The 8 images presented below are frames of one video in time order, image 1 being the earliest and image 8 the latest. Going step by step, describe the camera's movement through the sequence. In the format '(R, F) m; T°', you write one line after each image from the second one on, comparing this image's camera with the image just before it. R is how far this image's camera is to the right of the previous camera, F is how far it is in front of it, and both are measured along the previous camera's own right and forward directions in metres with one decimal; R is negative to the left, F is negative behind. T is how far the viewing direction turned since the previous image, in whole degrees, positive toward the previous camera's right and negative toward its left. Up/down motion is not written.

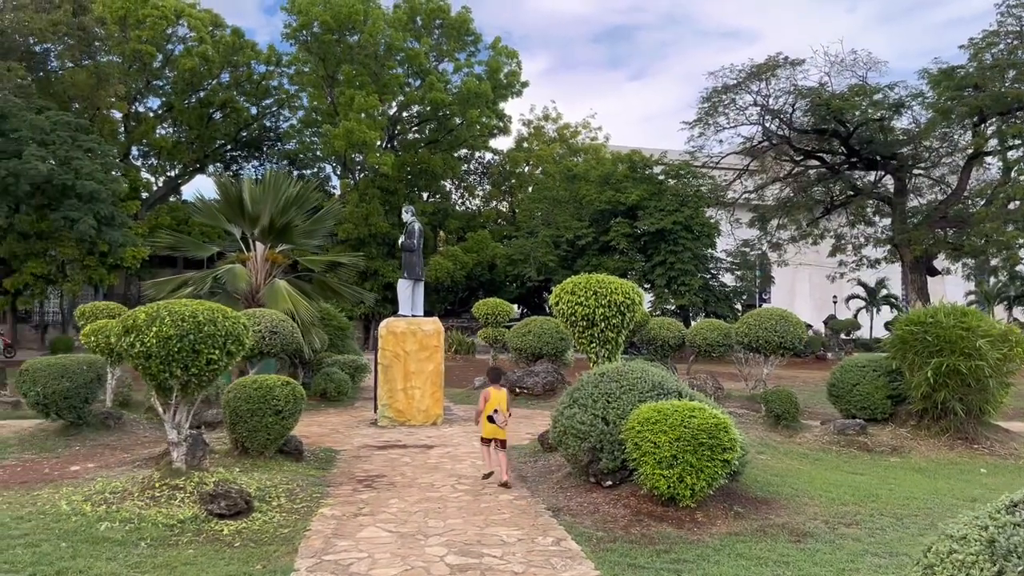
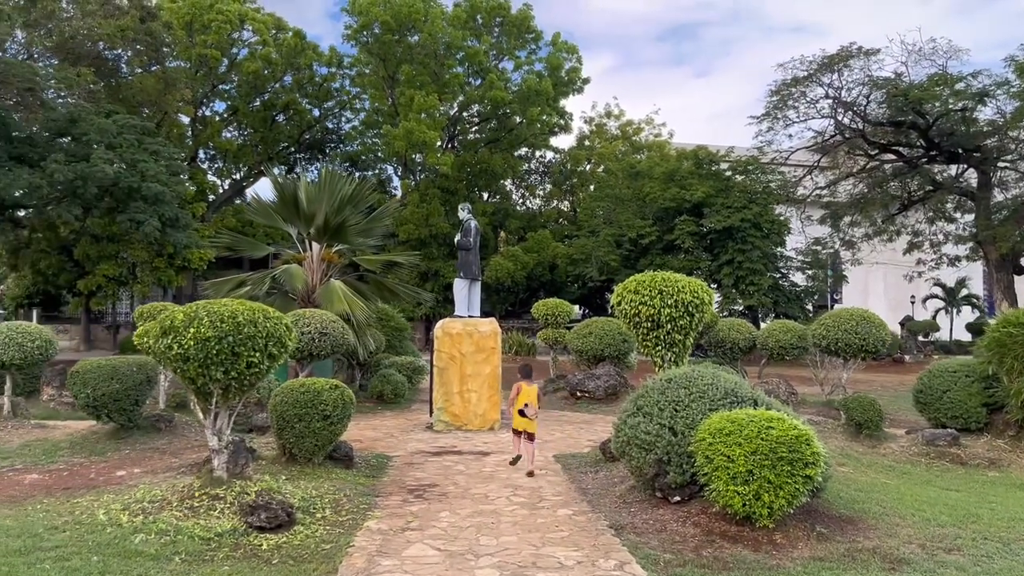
(0.0, +0.4) m; -4°
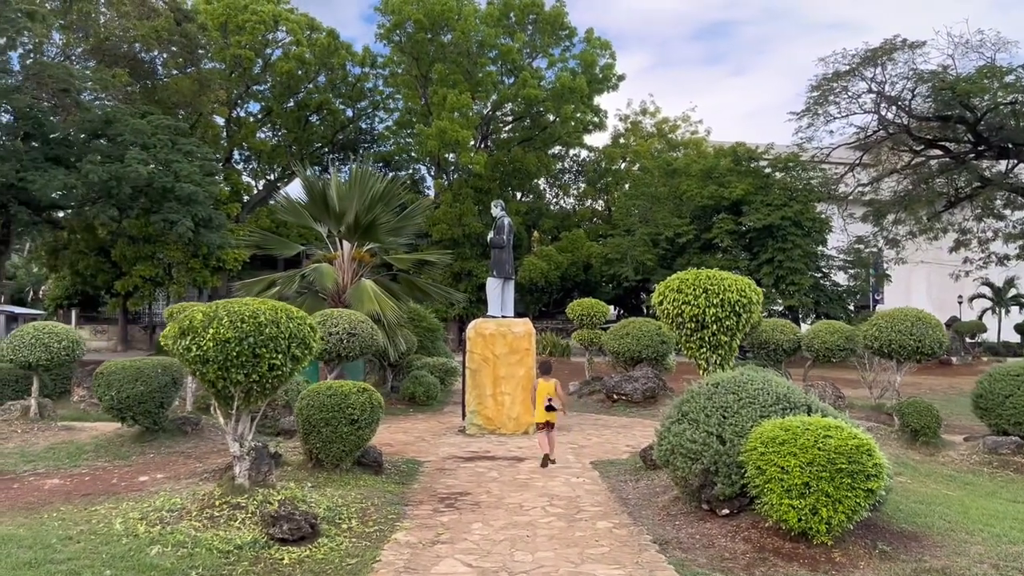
(0.0, +0.3) m; -2°
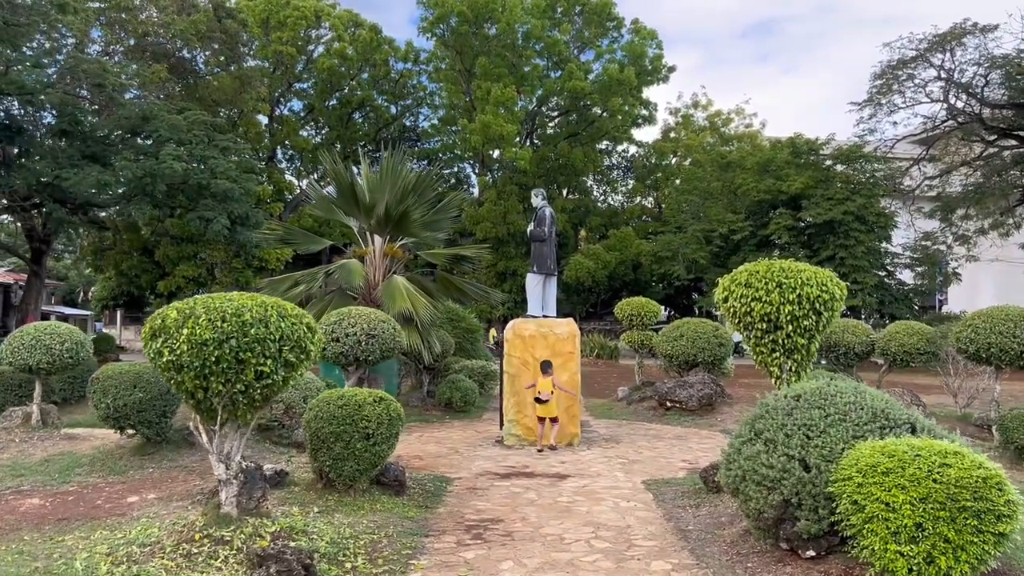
(+0.1, +0.9) m; -3°
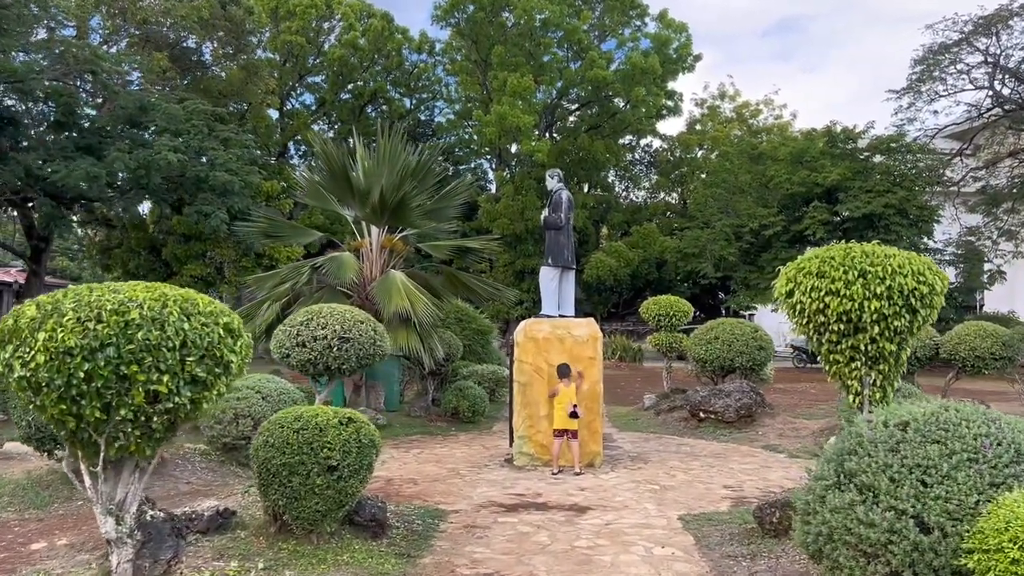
(+0.1, +1.2) m; -1°
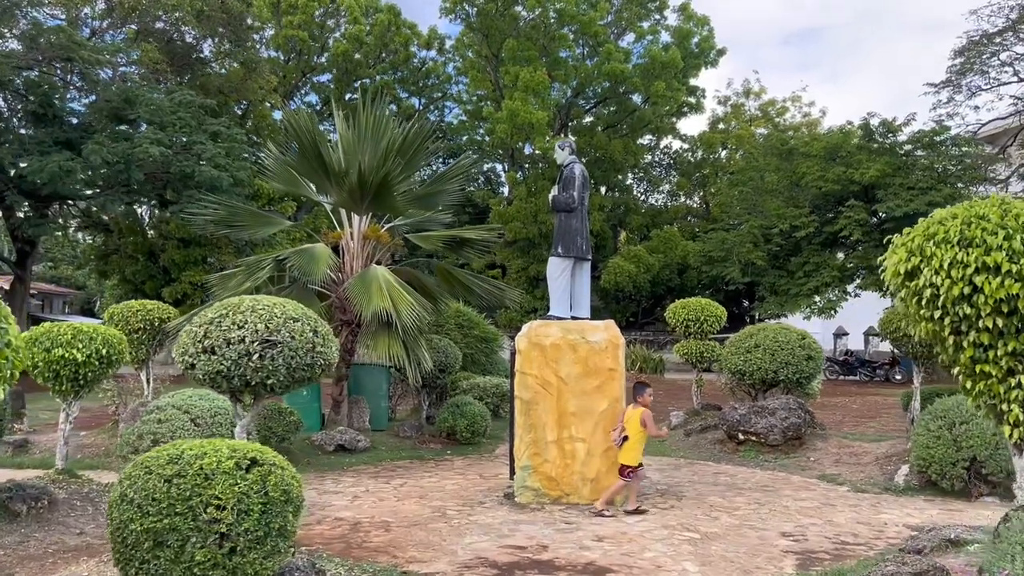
(+0.1, +1.5) m; -1°
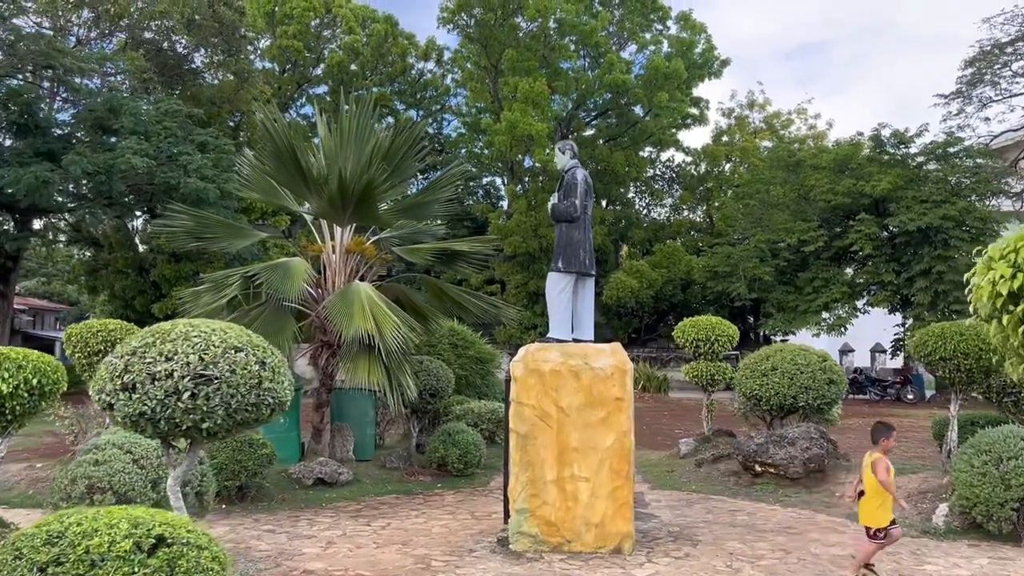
(0.0, +0.7) m; 0°
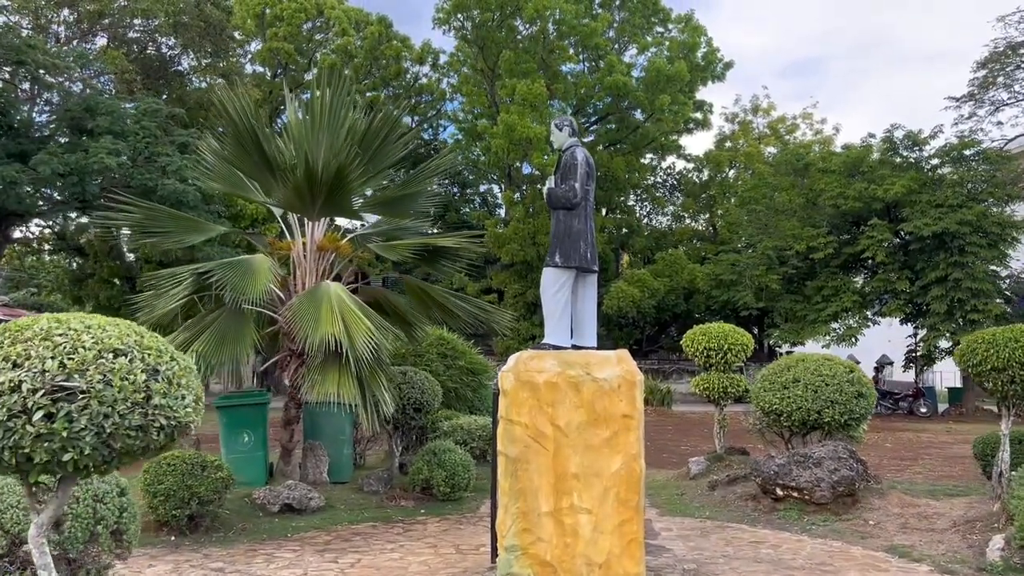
(+0.1, +0.8) m; 0°
